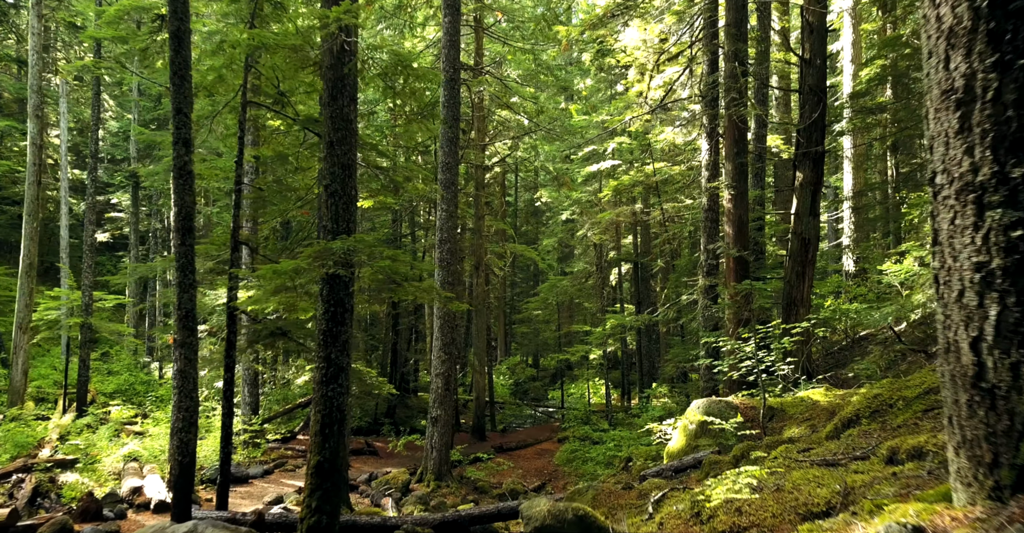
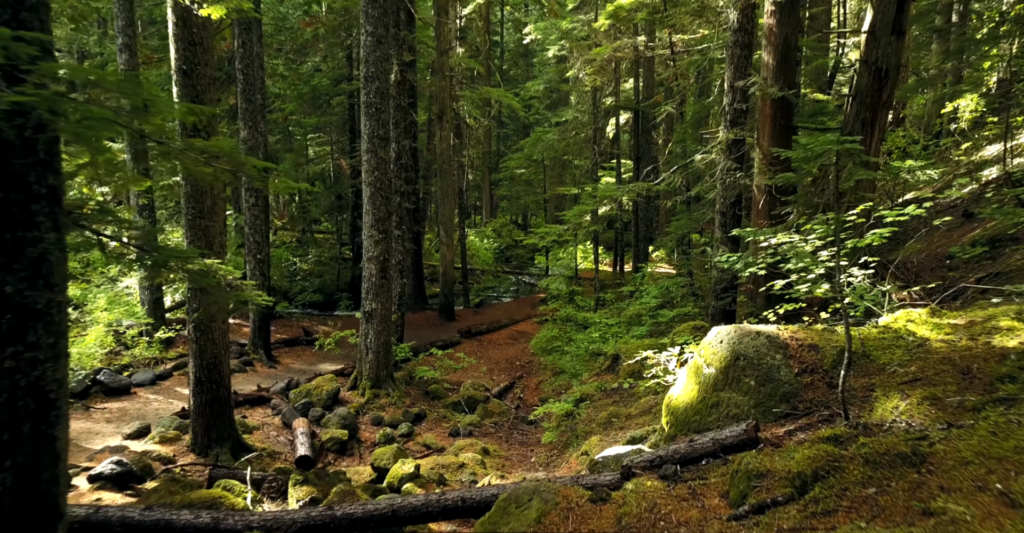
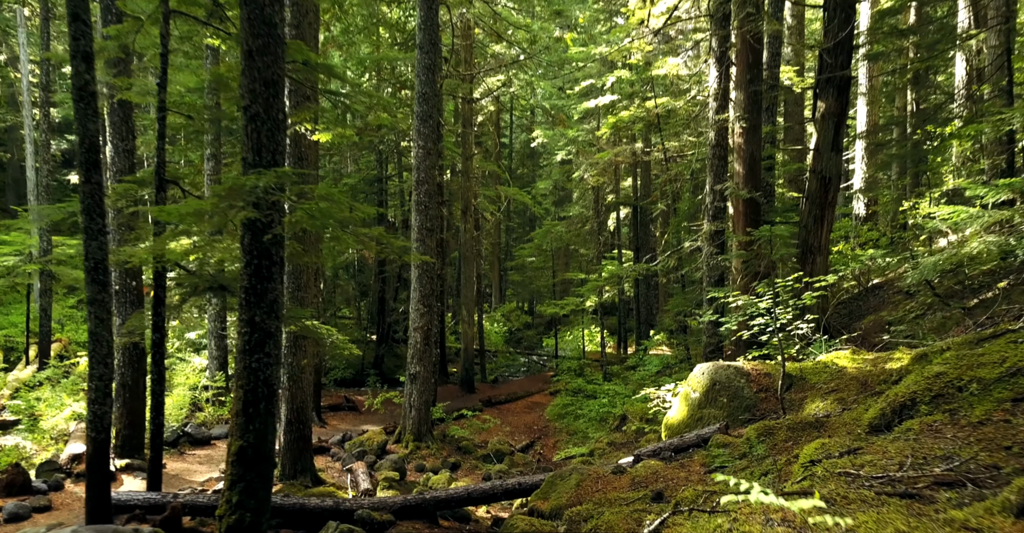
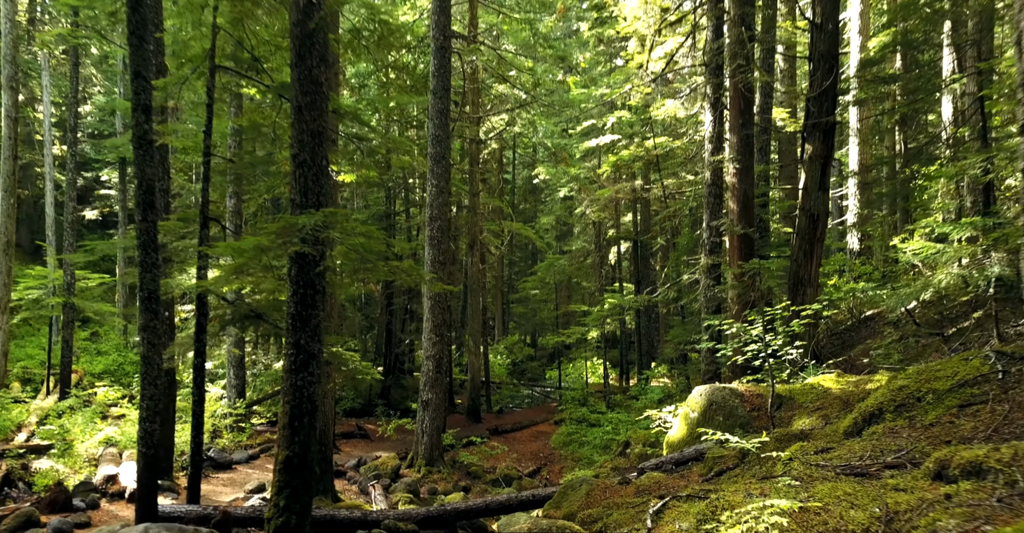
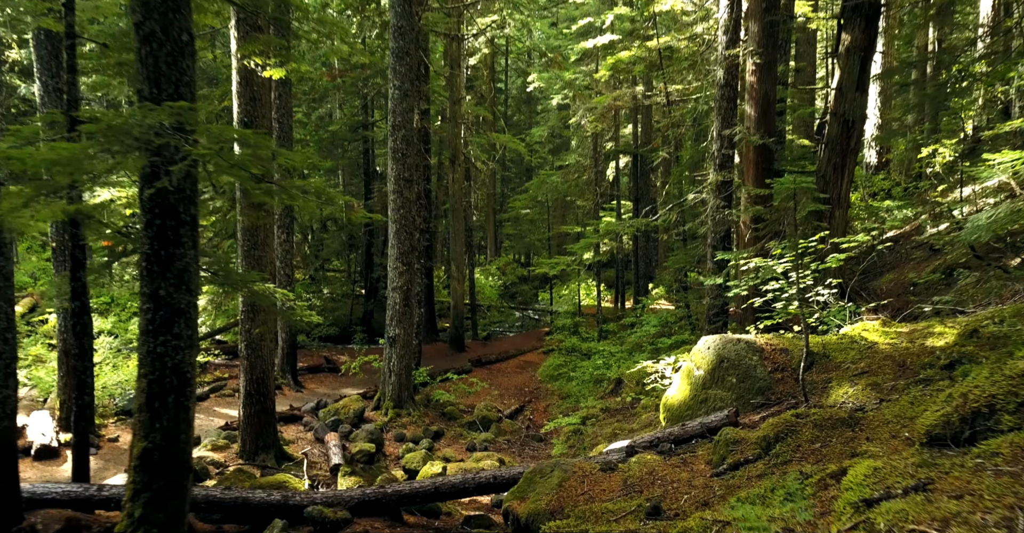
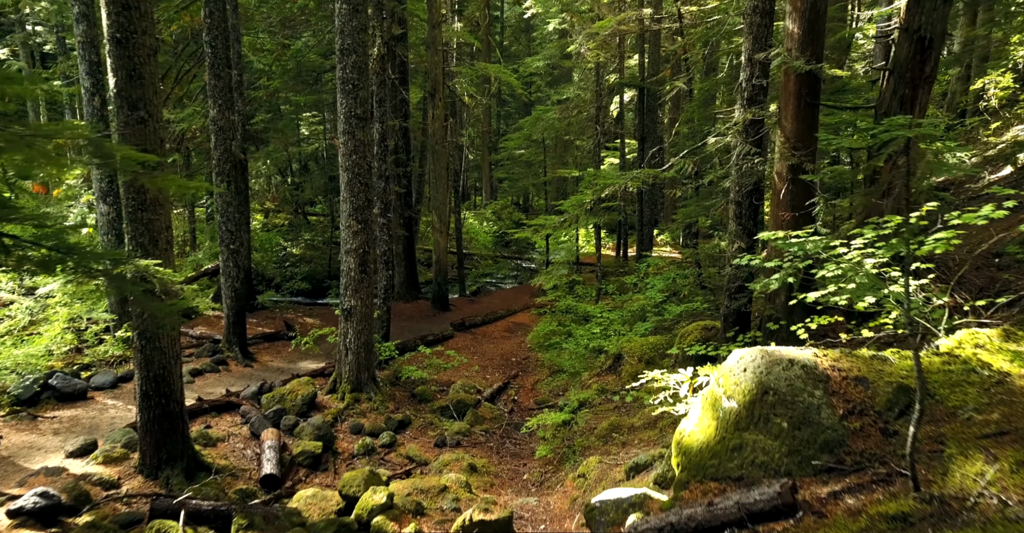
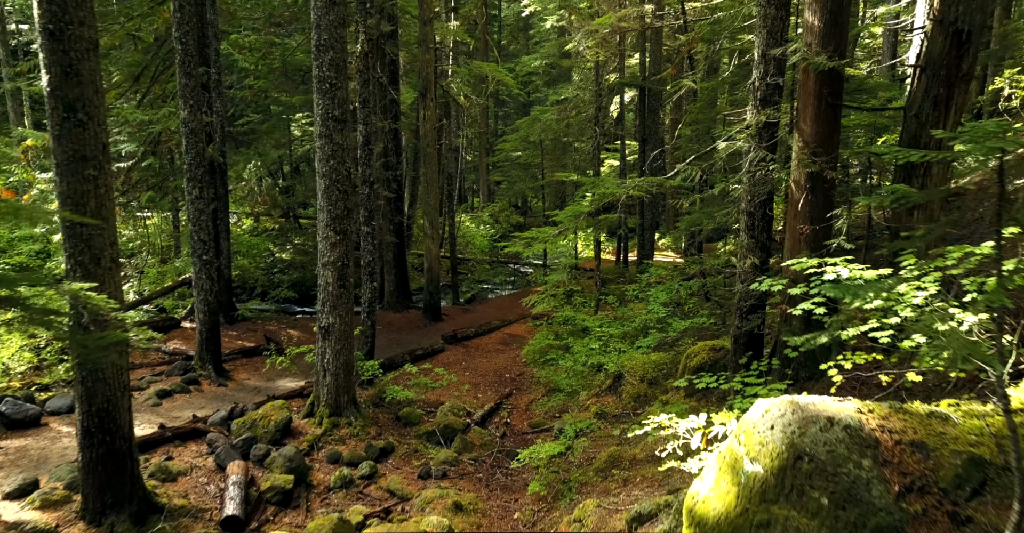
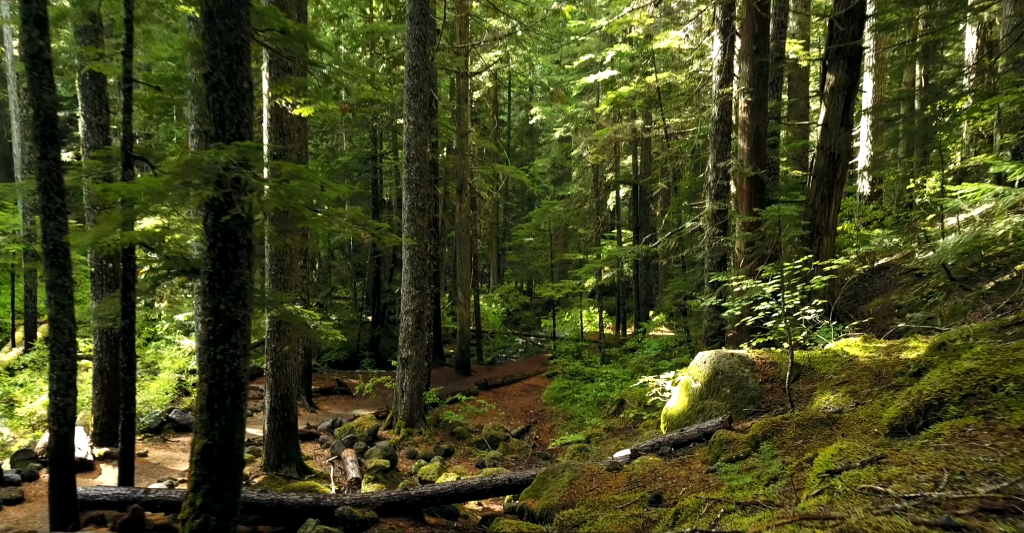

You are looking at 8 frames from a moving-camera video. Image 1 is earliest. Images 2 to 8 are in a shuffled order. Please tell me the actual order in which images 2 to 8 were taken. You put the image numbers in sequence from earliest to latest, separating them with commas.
4, 3, 8, 5, 2, 6, 7
